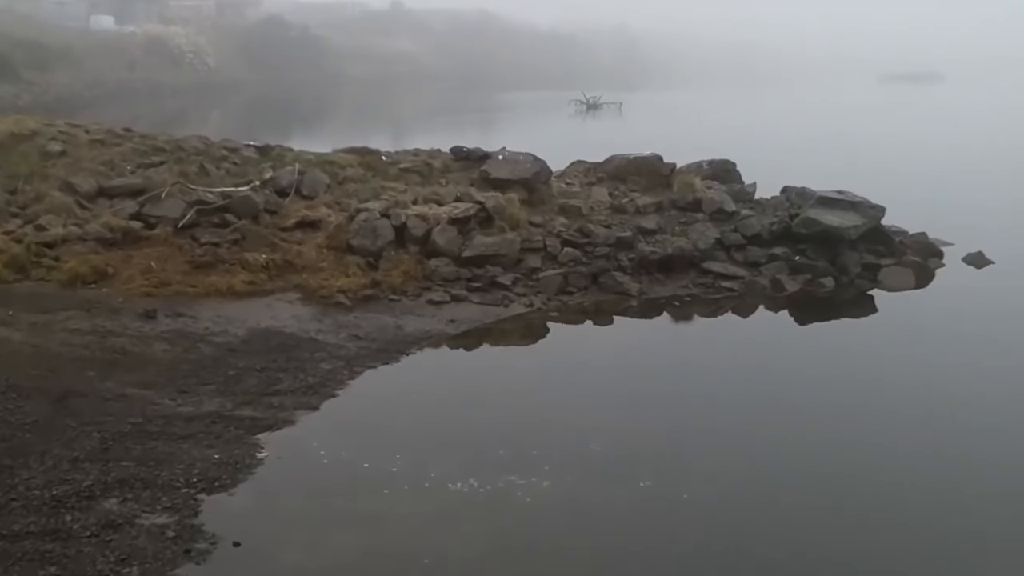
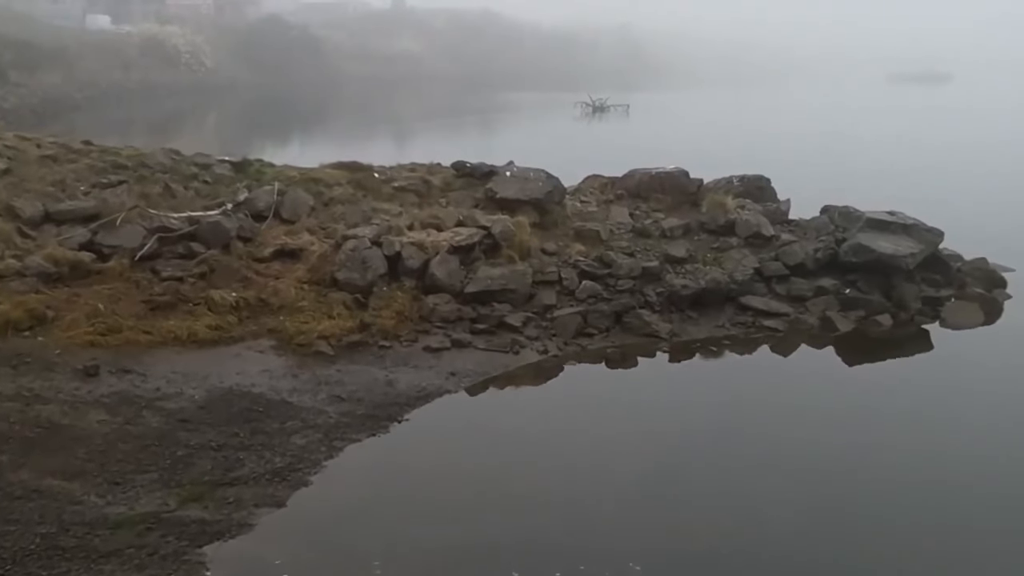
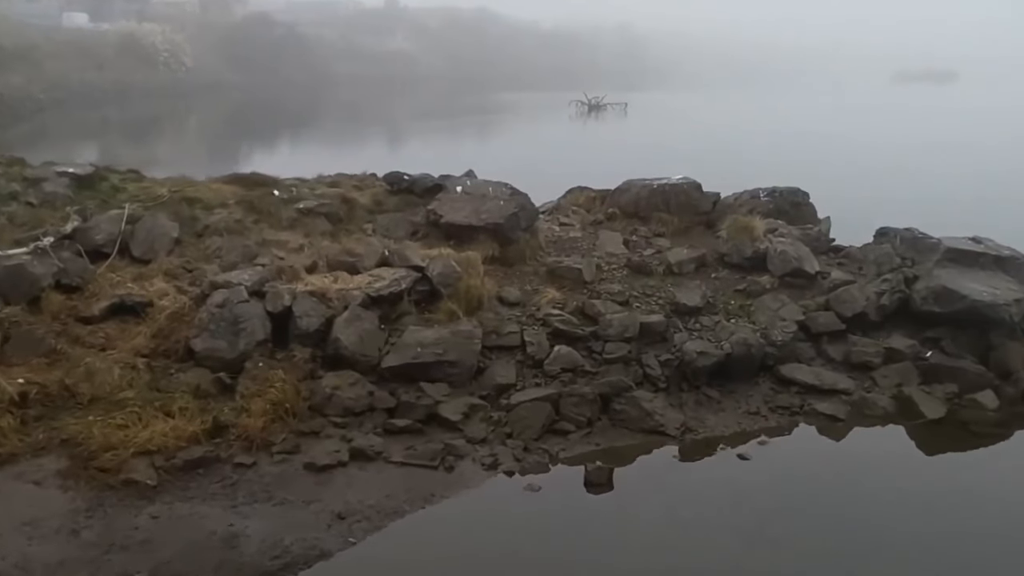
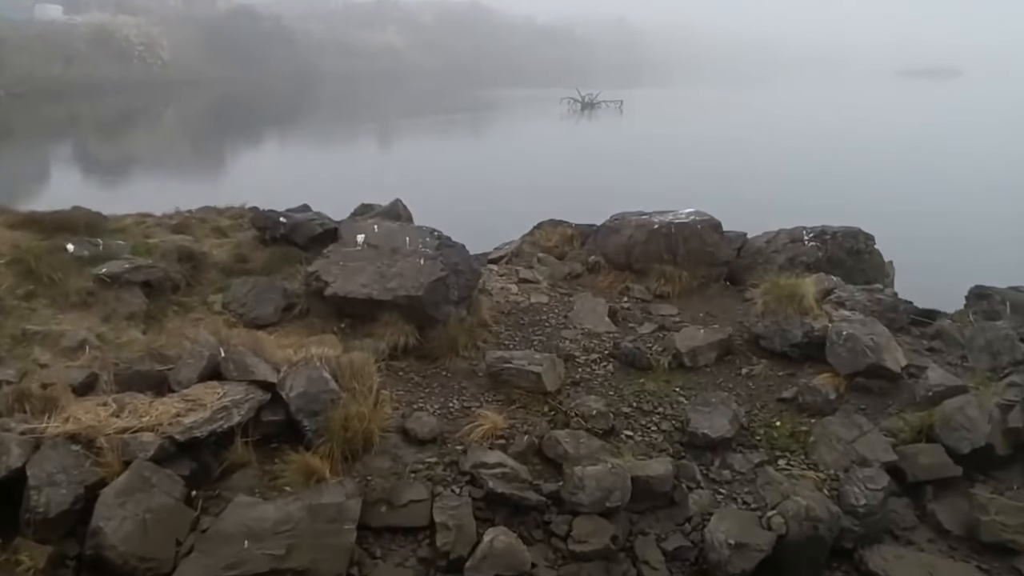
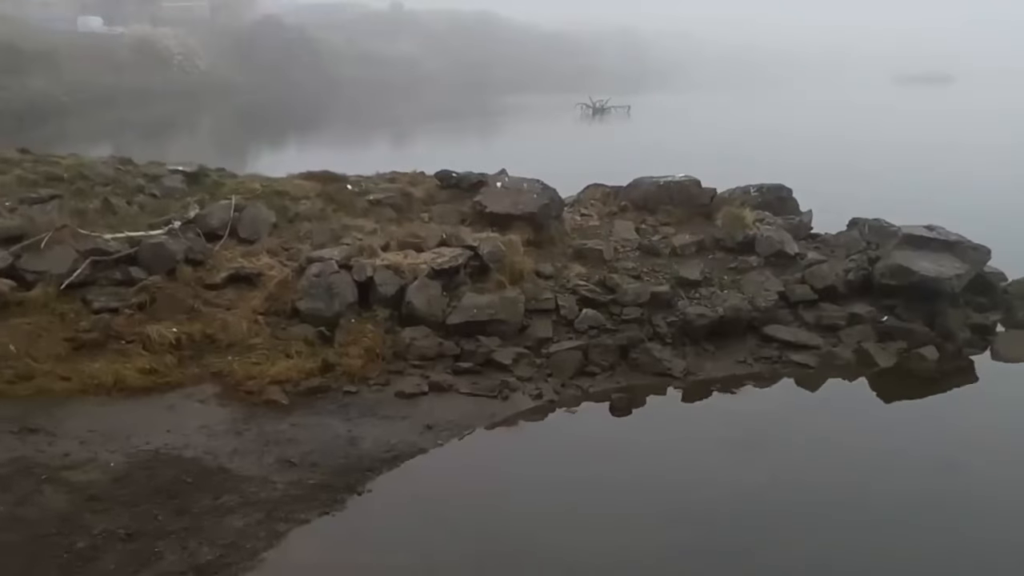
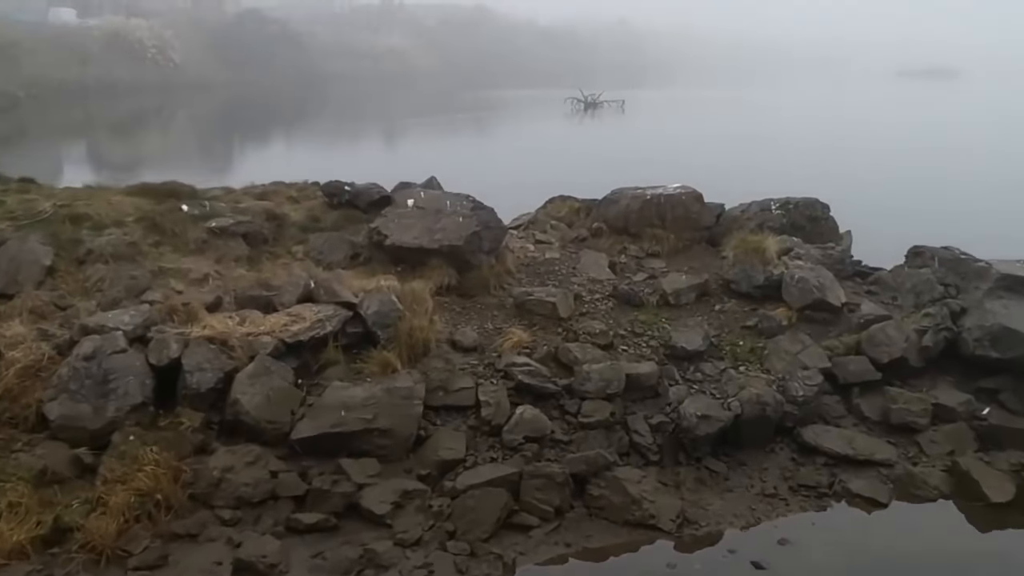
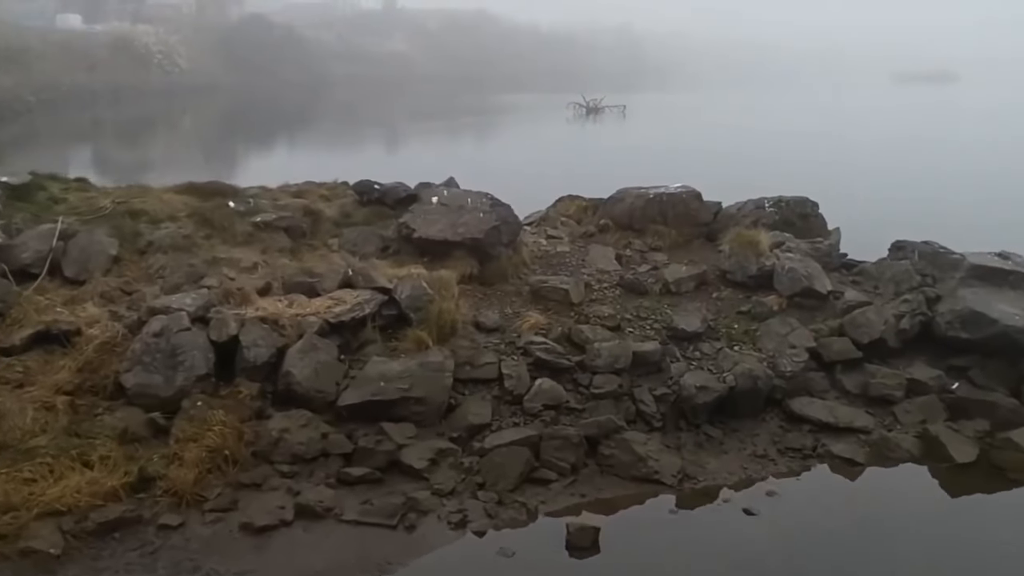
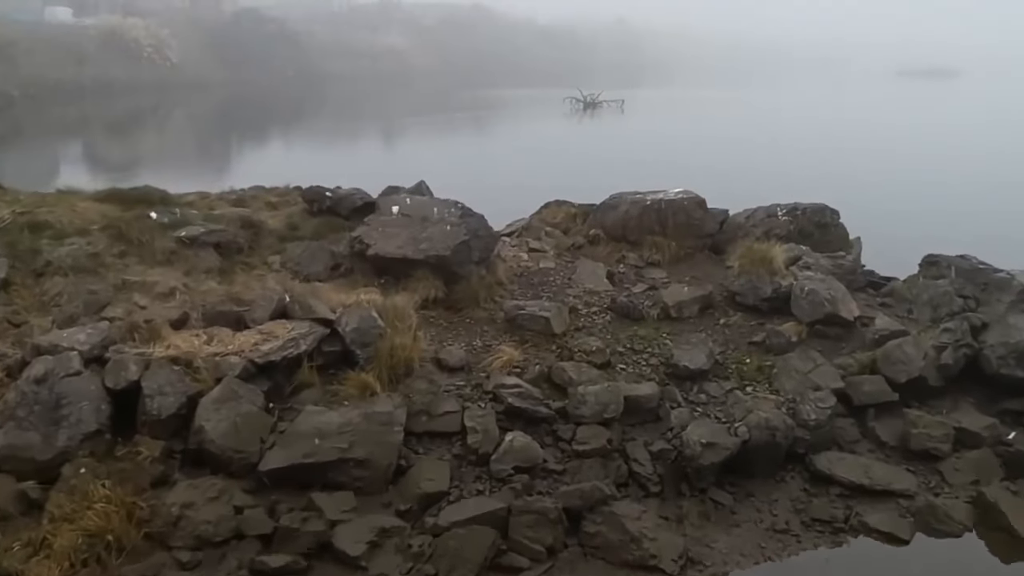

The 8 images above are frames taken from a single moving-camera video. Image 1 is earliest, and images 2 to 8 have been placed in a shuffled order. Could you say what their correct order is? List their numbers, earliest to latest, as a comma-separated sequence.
2, 5, 3, 7, 6, 8, 4
